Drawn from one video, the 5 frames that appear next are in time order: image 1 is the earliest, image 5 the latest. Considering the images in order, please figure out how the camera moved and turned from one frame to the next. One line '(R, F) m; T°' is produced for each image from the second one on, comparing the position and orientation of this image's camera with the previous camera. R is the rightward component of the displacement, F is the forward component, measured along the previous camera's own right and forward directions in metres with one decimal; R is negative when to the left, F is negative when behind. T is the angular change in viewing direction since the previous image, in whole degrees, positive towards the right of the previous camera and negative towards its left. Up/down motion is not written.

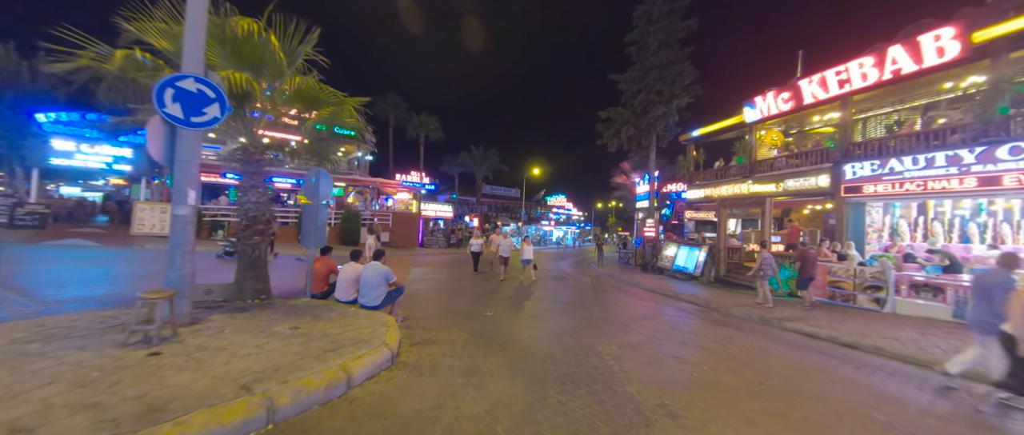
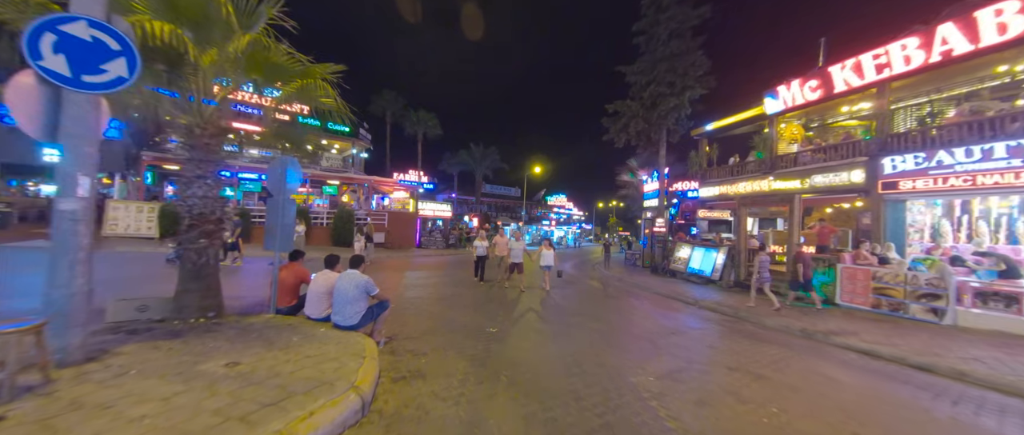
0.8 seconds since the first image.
(-0.2, +1.1) m; 0°
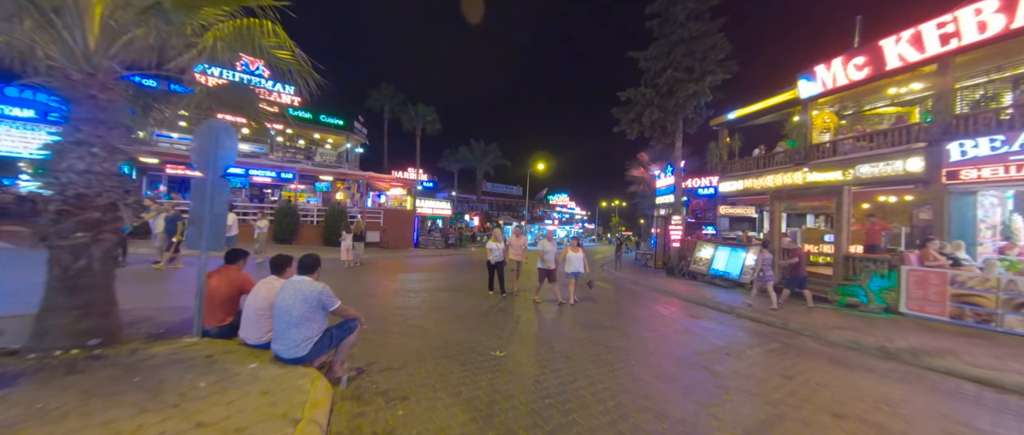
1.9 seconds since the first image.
(-0.2, +1.4) m; 0°
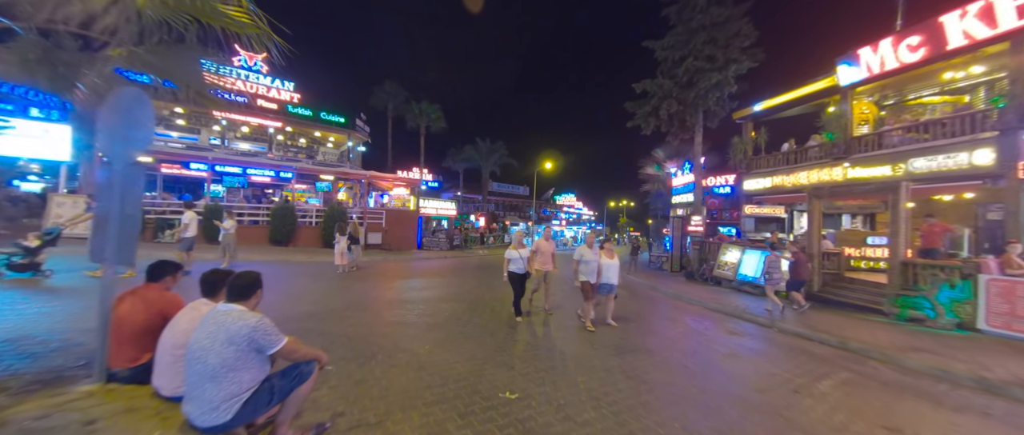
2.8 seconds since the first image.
(-0.1, +1.1) m; -1°
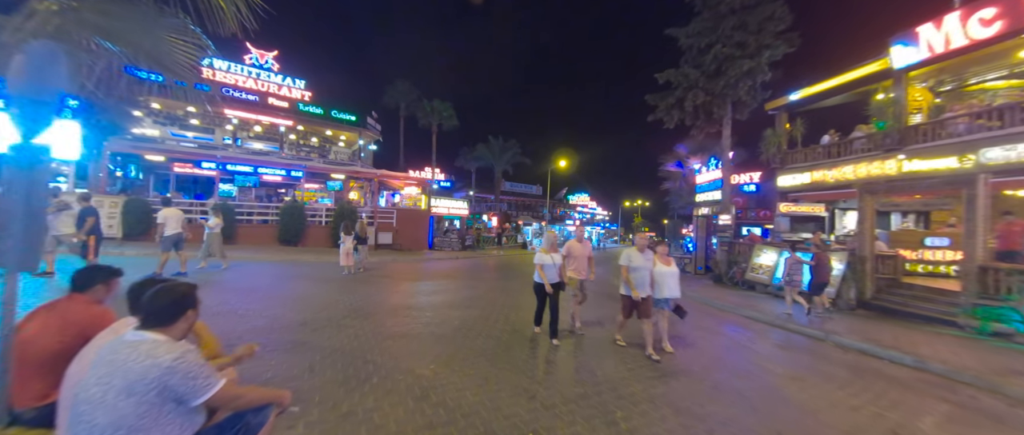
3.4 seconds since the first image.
(-0.1, +0.8) m; -2°
